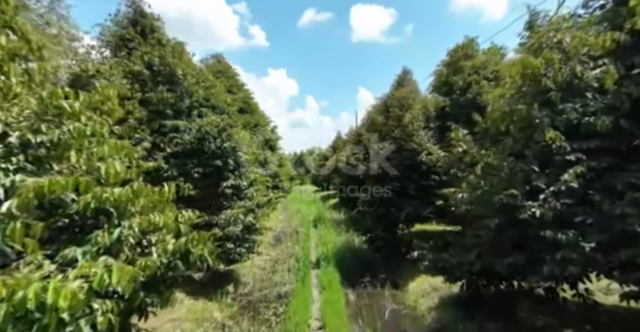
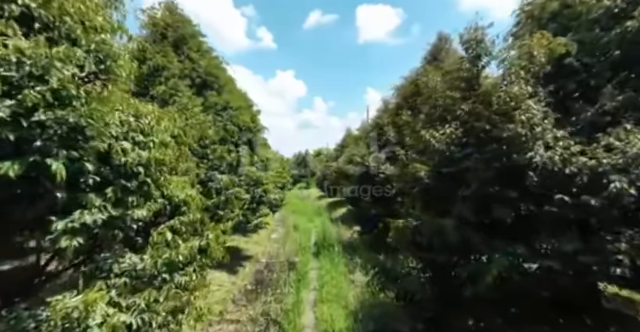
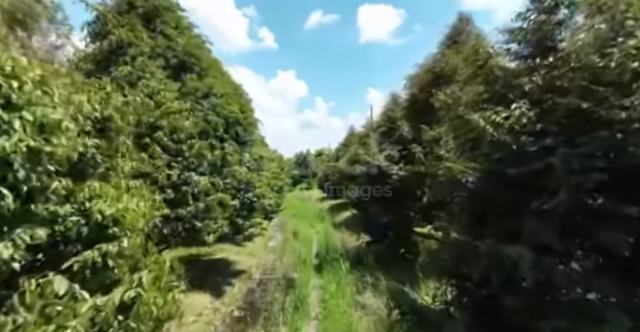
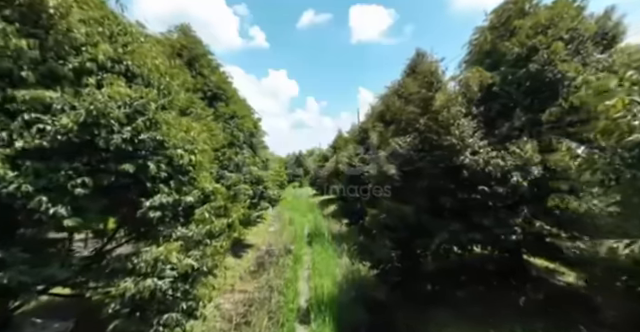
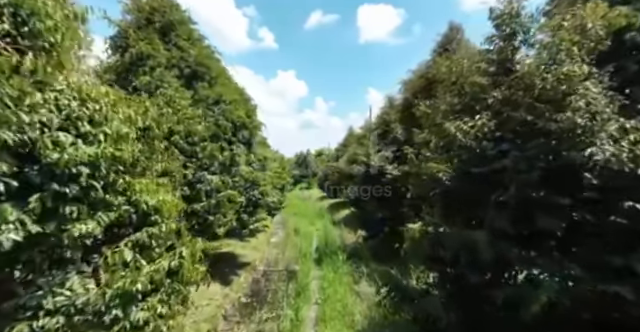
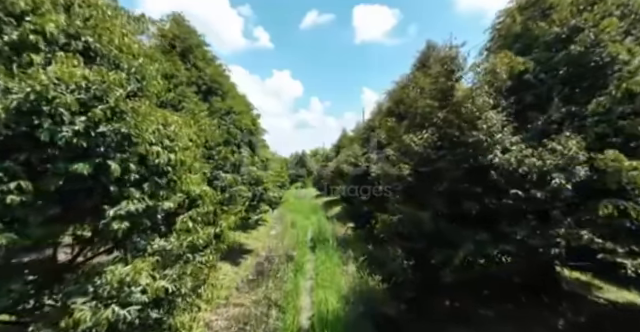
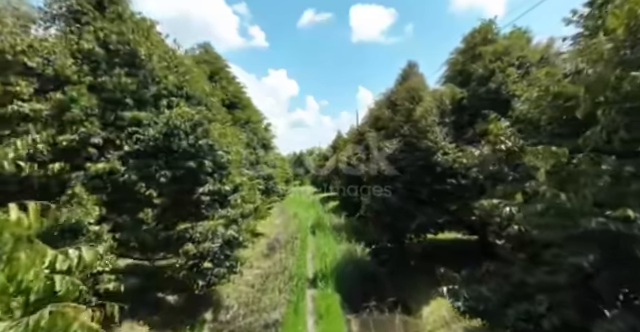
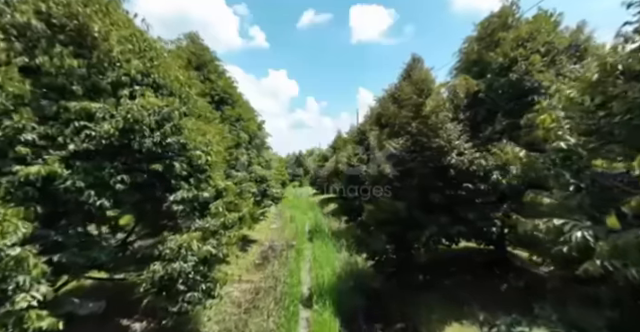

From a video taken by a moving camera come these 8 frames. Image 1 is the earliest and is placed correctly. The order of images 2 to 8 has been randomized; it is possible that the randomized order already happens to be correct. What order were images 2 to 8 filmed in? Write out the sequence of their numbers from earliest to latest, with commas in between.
7, 8, 4, 6, 2, 5, 3
